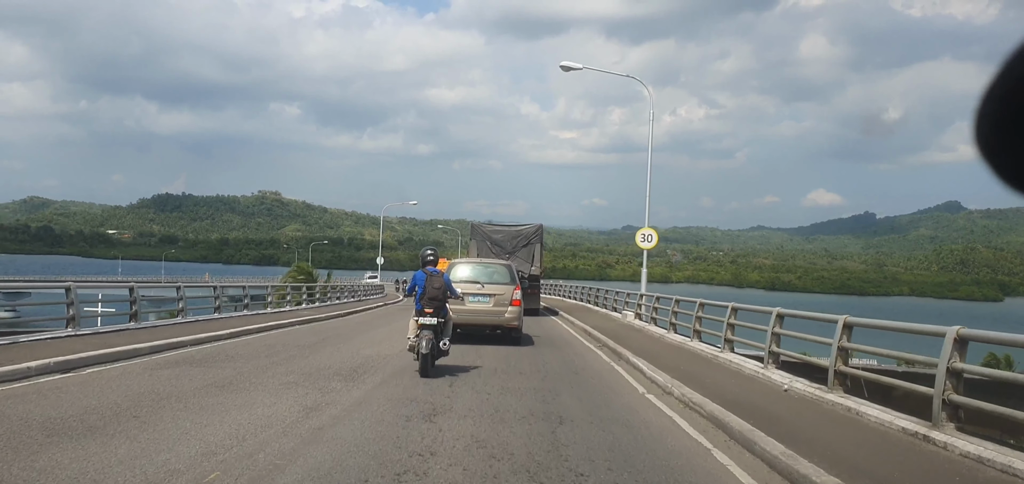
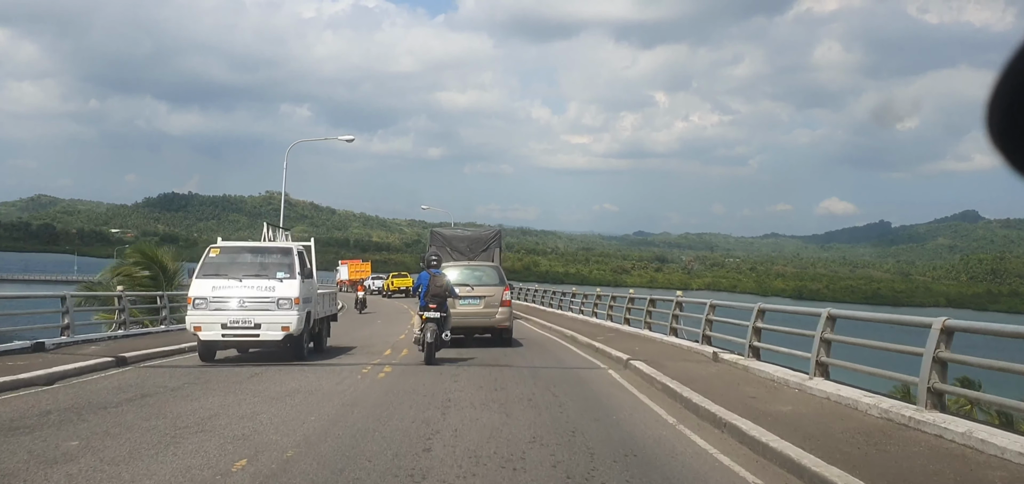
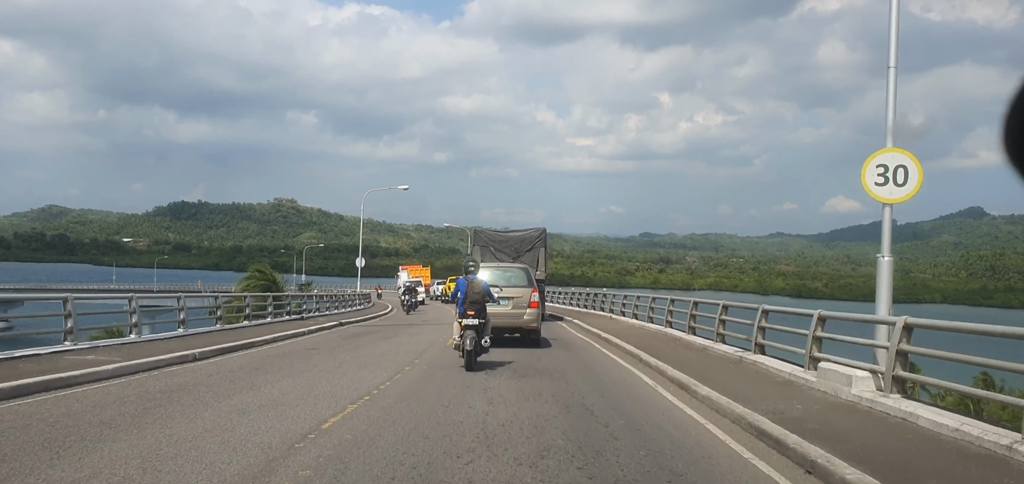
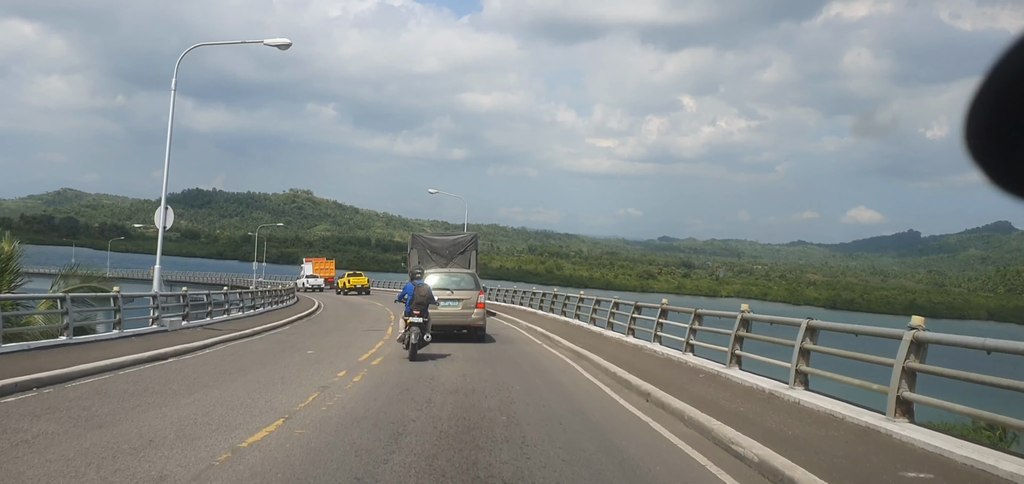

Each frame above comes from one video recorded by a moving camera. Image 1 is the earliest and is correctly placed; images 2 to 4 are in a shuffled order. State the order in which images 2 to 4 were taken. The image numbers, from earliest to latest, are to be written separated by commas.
3, 2, 4
